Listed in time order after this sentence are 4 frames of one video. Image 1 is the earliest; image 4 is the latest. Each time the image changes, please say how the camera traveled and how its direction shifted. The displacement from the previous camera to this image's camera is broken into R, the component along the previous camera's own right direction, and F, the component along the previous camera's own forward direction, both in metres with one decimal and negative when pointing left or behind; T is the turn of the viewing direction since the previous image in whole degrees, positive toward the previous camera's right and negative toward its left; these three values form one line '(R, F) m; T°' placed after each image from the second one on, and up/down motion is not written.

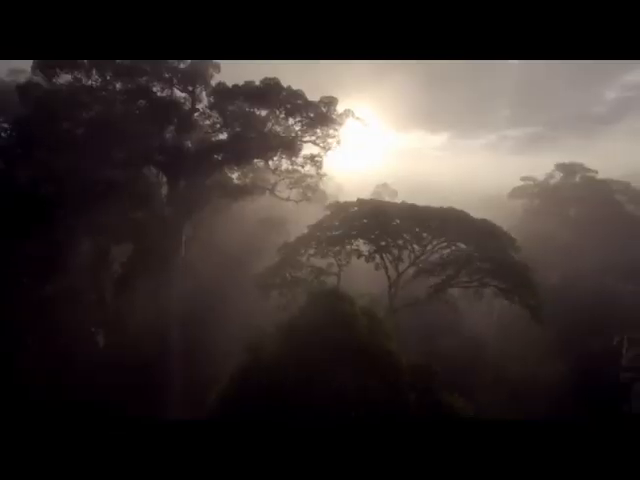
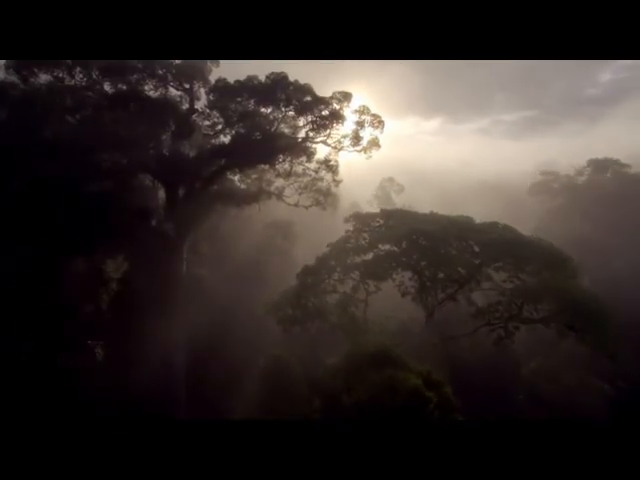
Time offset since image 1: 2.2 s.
(-0.5, +1.1) m; 0°
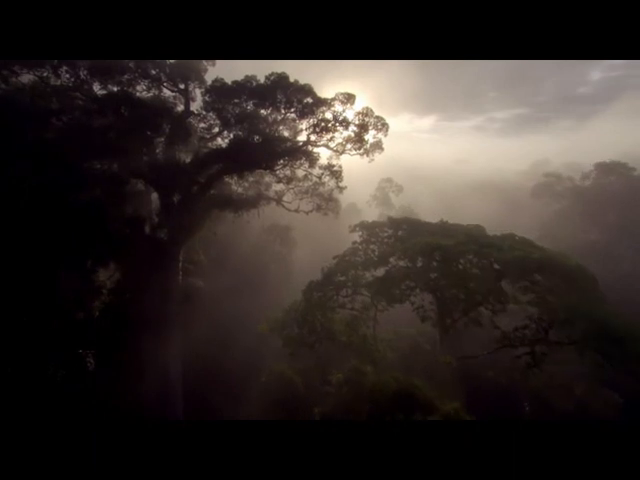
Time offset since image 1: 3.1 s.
(-0.2, +0.5) m; +1°
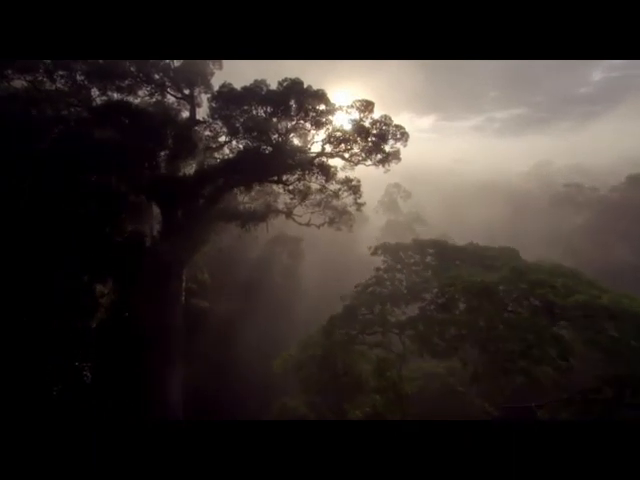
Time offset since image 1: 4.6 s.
(-0.4, +0.7) m; 0°
